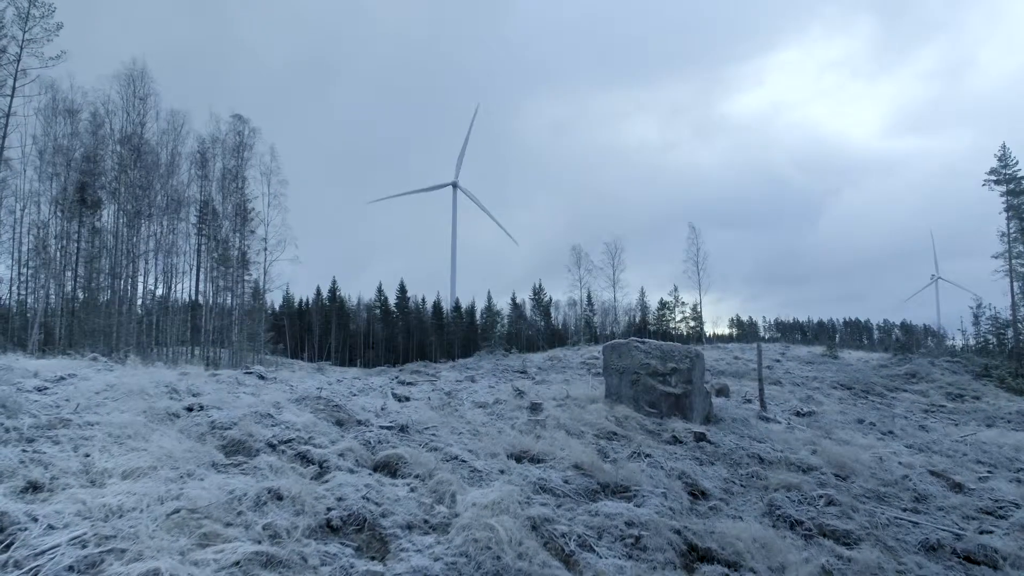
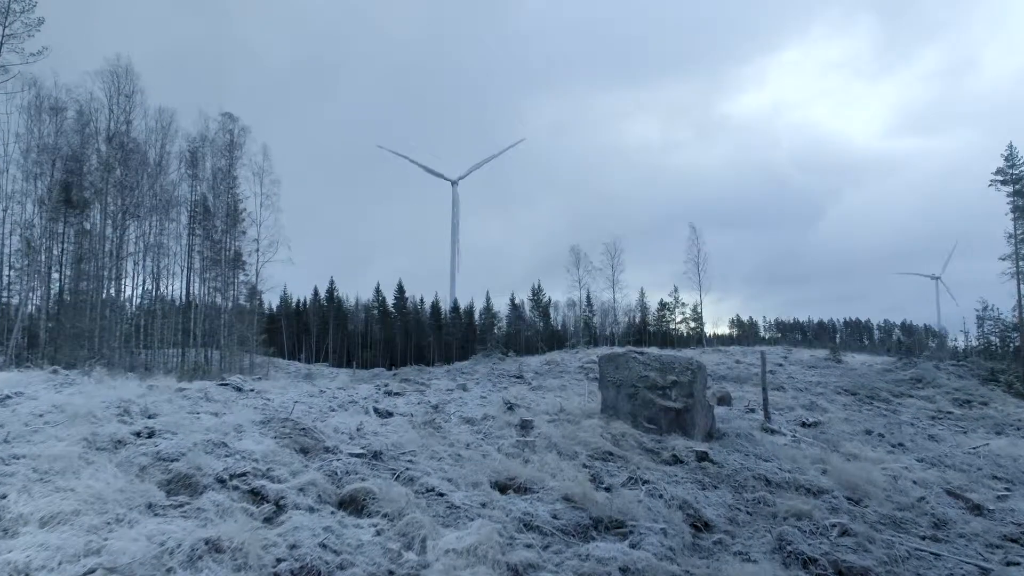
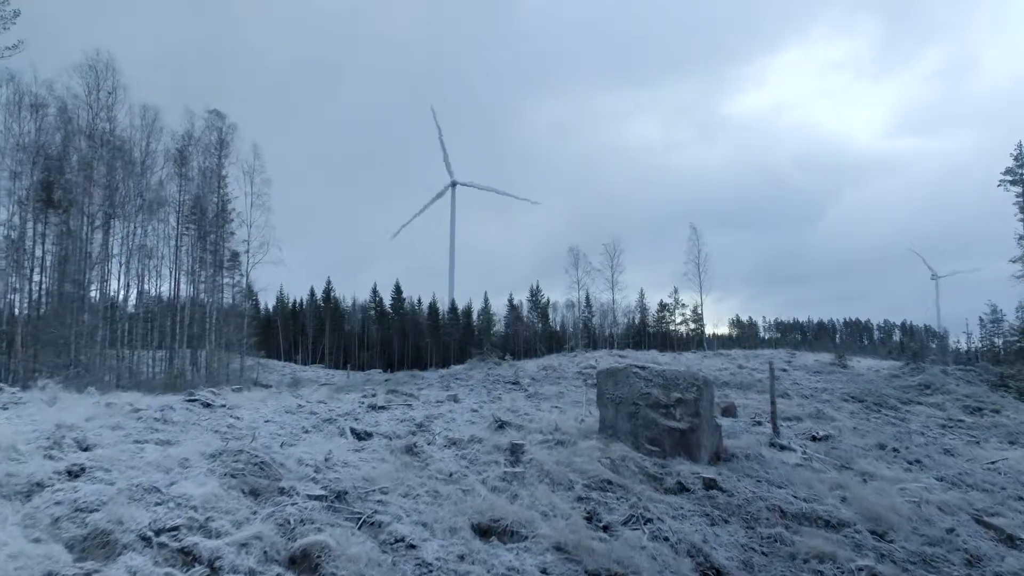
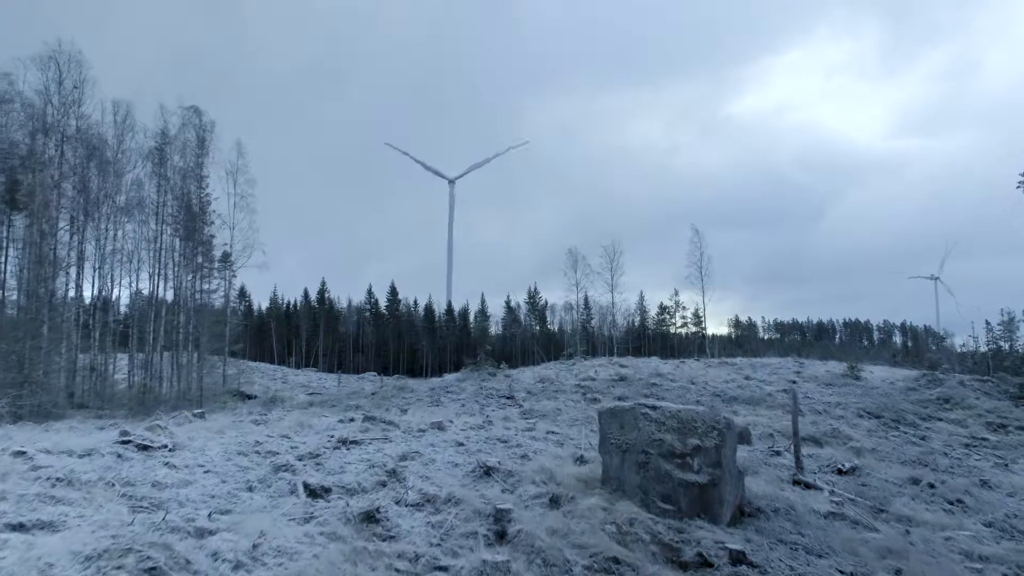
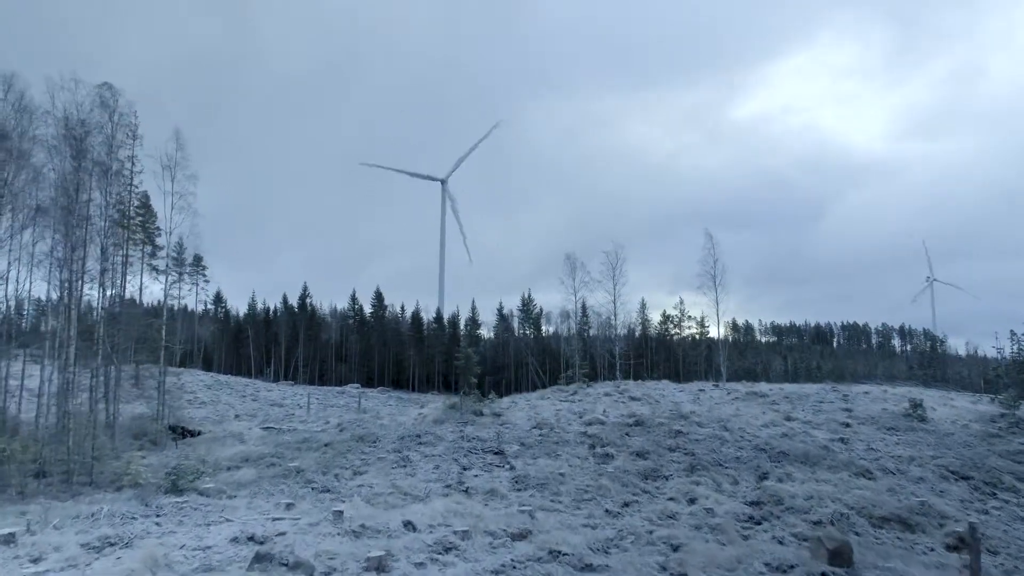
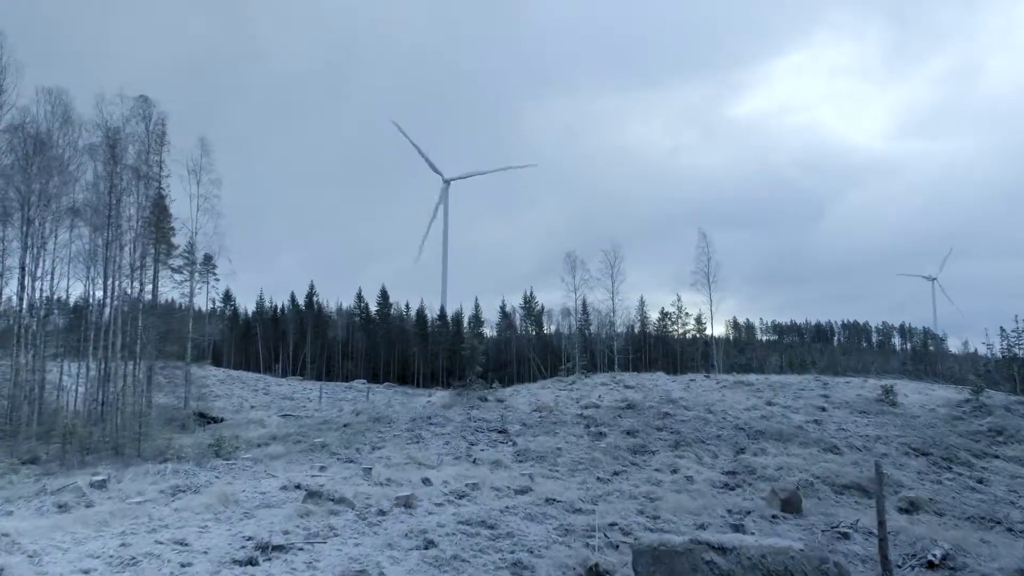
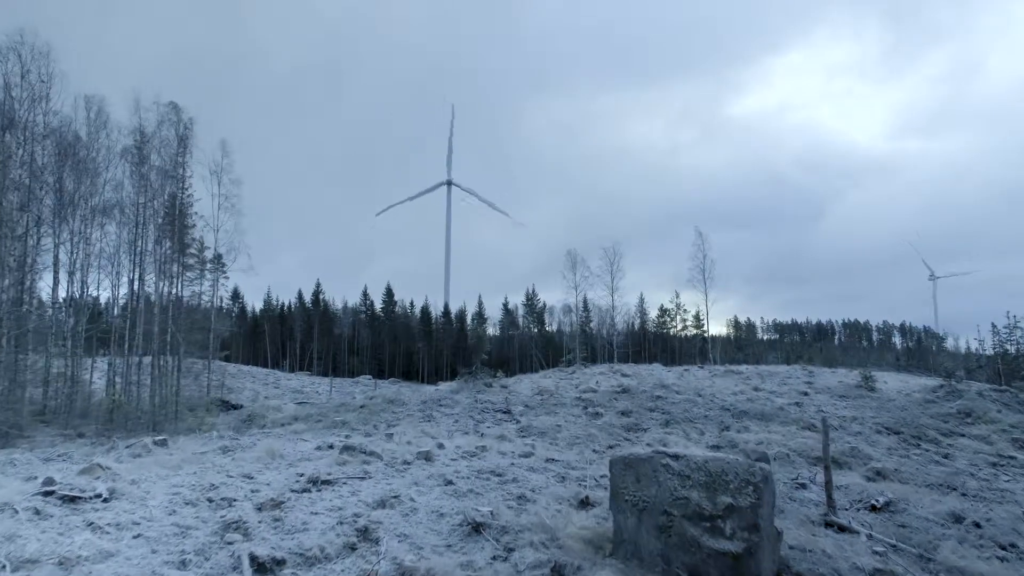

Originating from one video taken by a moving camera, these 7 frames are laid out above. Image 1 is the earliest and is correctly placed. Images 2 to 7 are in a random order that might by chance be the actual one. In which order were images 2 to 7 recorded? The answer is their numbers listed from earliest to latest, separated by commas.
2, 3, 4, 7, 6, 5
